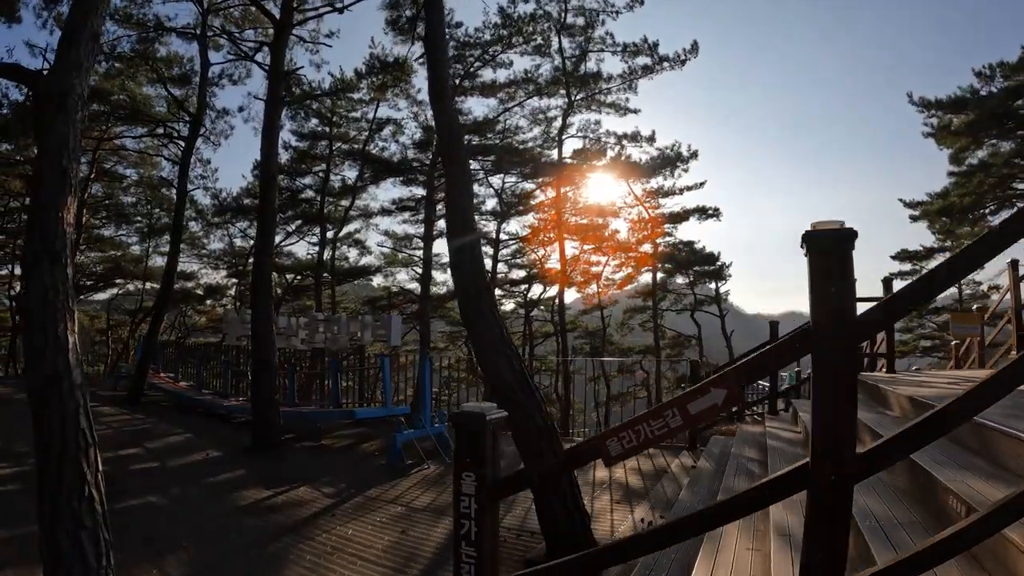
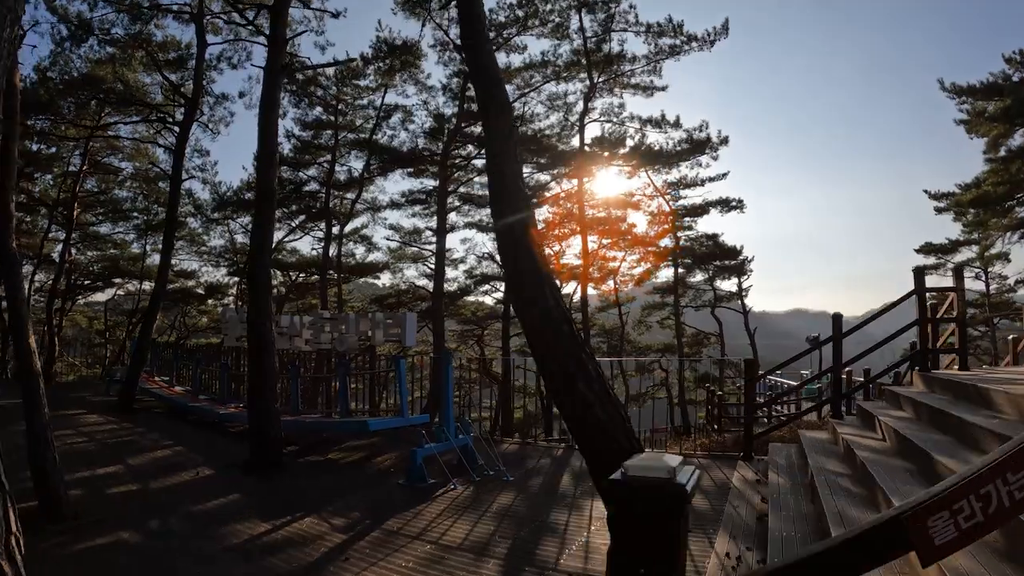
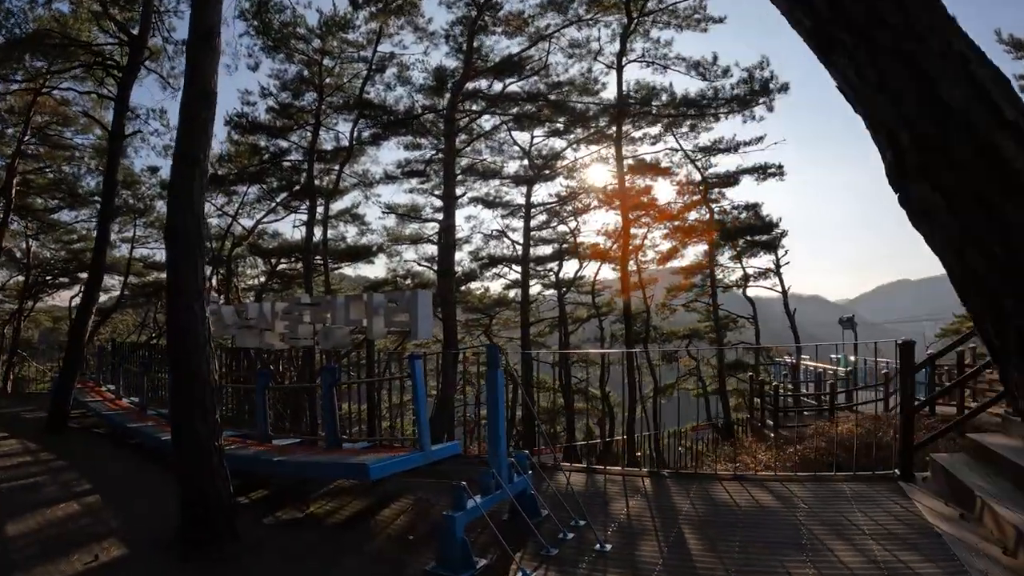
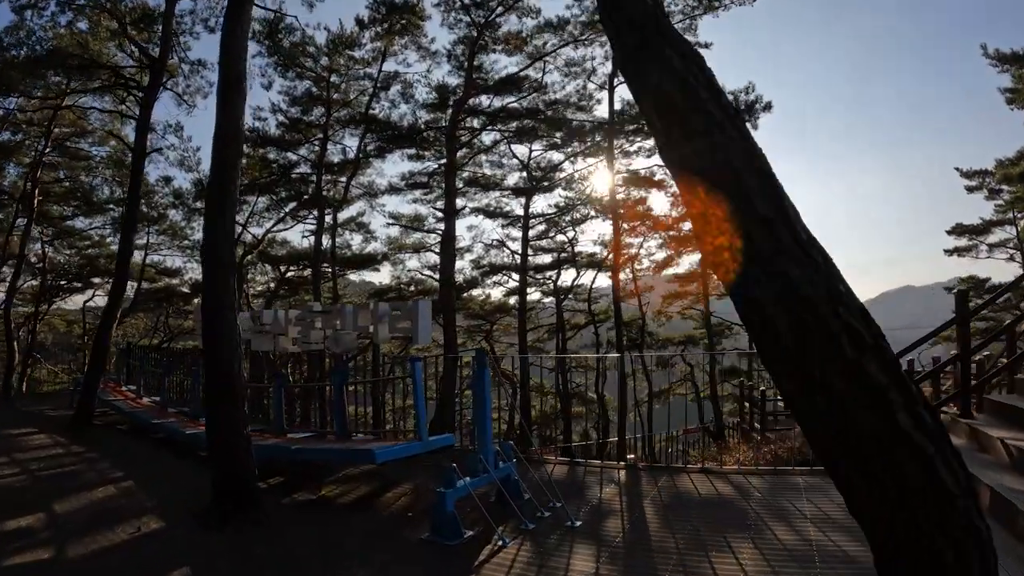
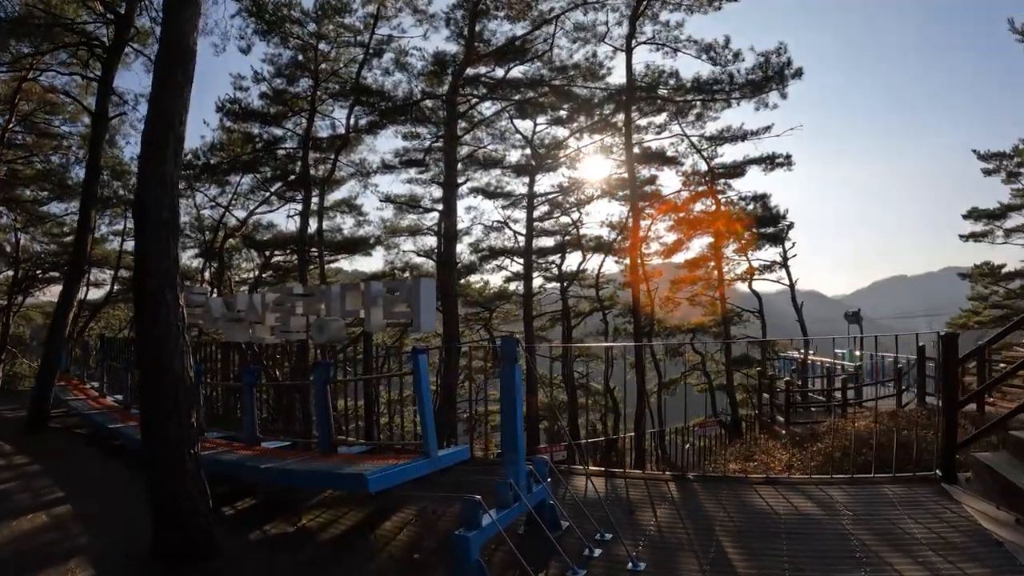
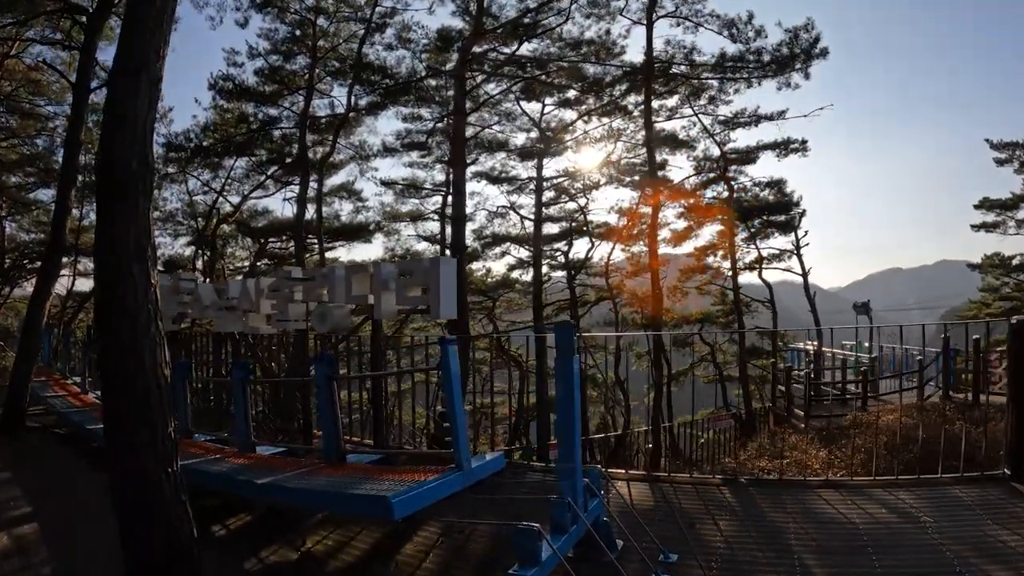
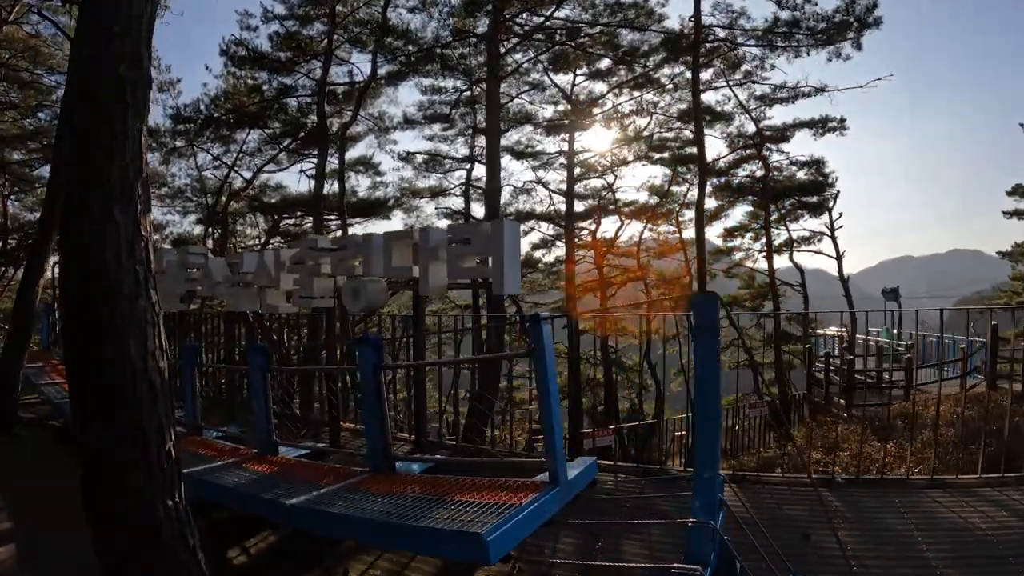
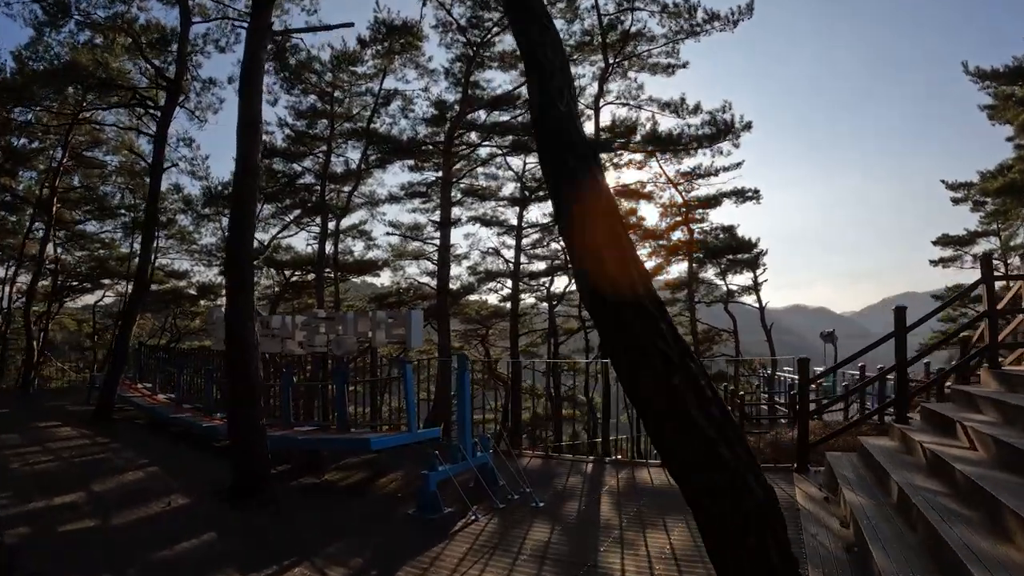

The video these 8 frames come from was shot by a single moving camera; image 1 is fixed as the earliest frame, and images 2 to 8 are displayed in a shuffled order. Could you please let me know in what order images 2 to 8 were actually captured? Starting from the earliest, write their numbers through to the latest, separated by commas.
2, 8, 4, 3, 5, 6, 7
